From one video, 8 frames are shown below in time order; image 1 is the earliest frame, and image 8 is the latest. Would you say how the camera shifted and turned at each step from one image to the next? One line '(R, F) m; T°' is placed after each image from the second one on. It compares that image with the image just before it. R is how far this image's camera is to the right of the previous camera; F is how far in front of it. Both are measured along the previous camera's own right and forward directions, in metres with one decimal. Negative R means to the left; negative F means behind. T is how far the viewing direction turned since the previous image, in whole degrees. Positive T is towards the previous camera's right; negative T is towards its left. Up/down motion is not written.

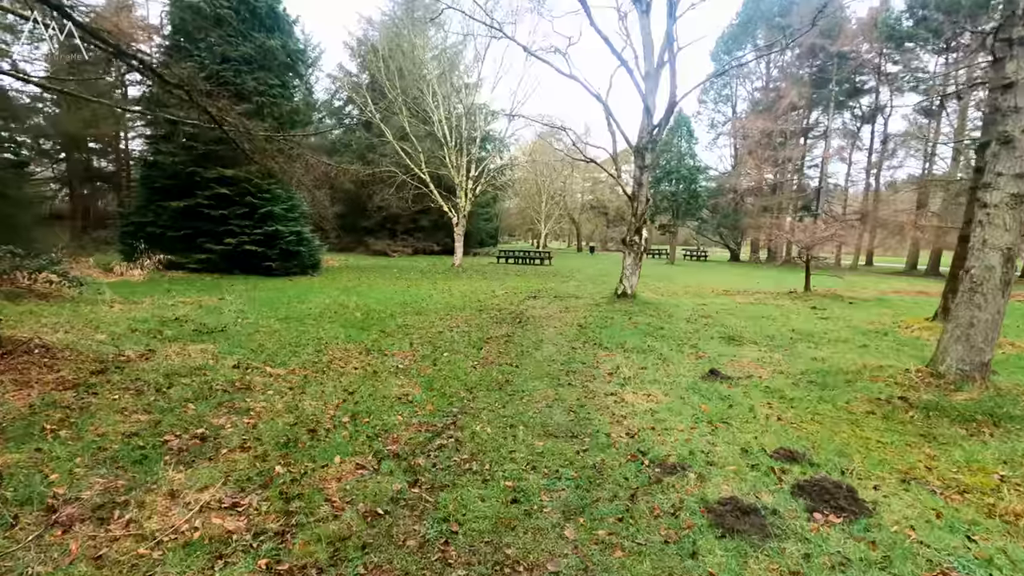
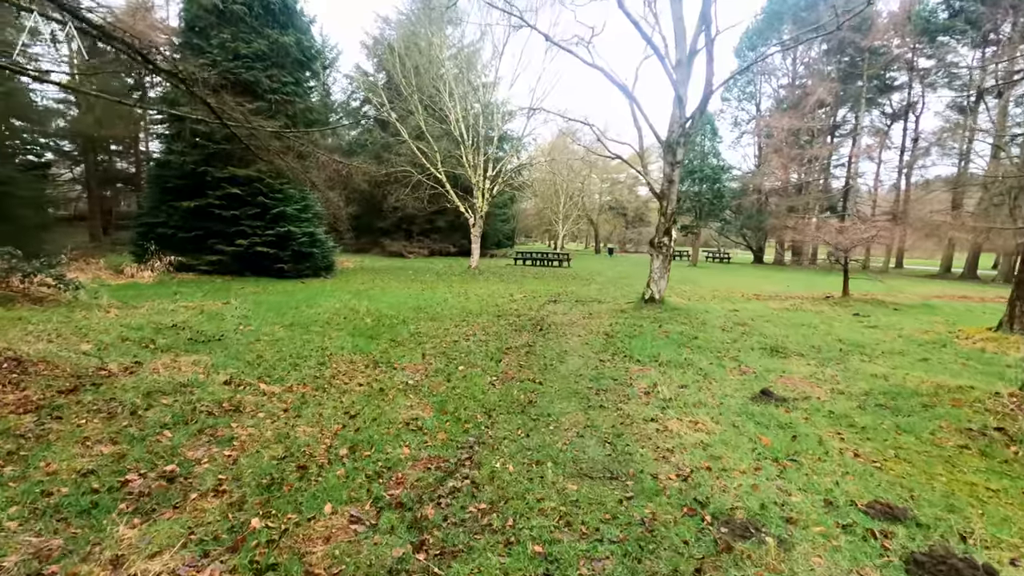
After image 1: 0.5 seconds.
(-0.1, +0.6) m; -2°
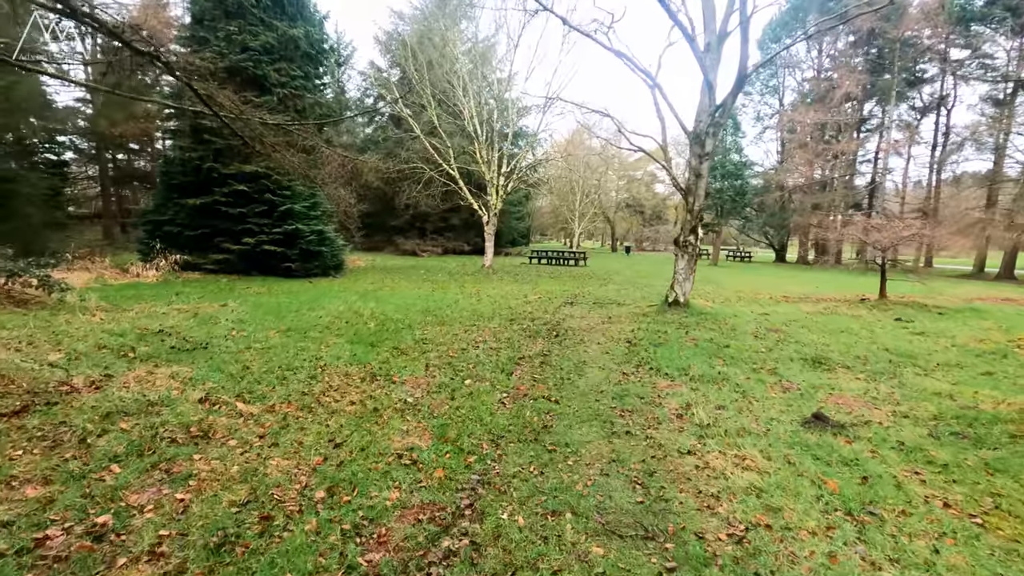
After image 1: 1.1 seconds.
(0.0, +0.6) m; -2°
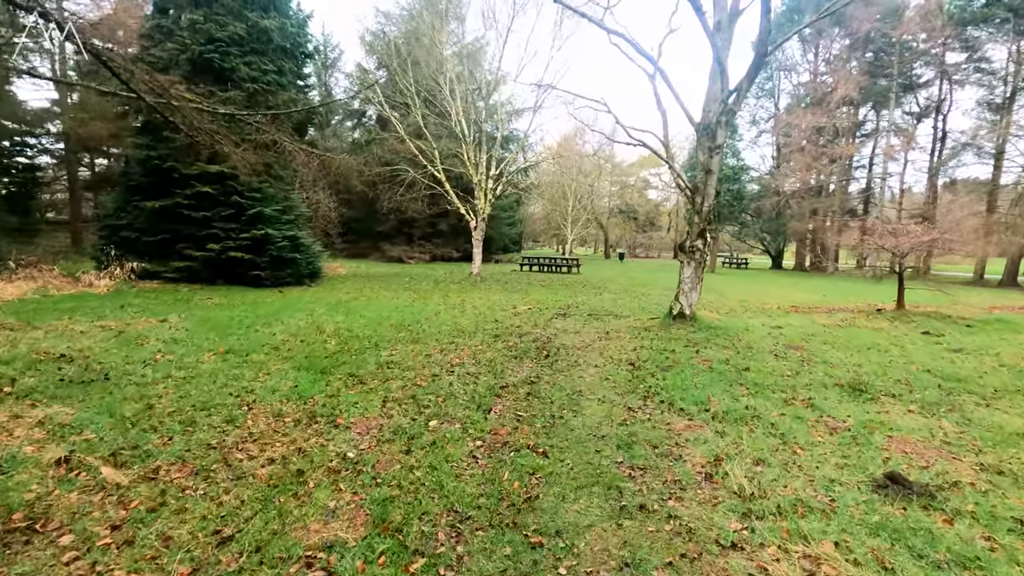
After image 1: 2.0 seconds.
(+0.1, +1.0) m; +1°
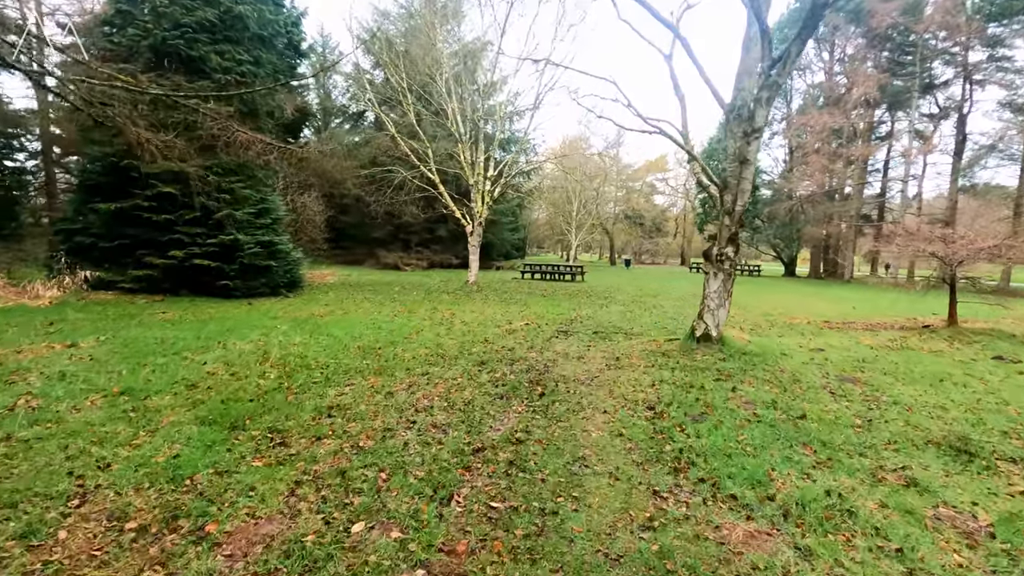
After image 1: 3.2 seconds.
(+0.2, +1.3) m; 0°
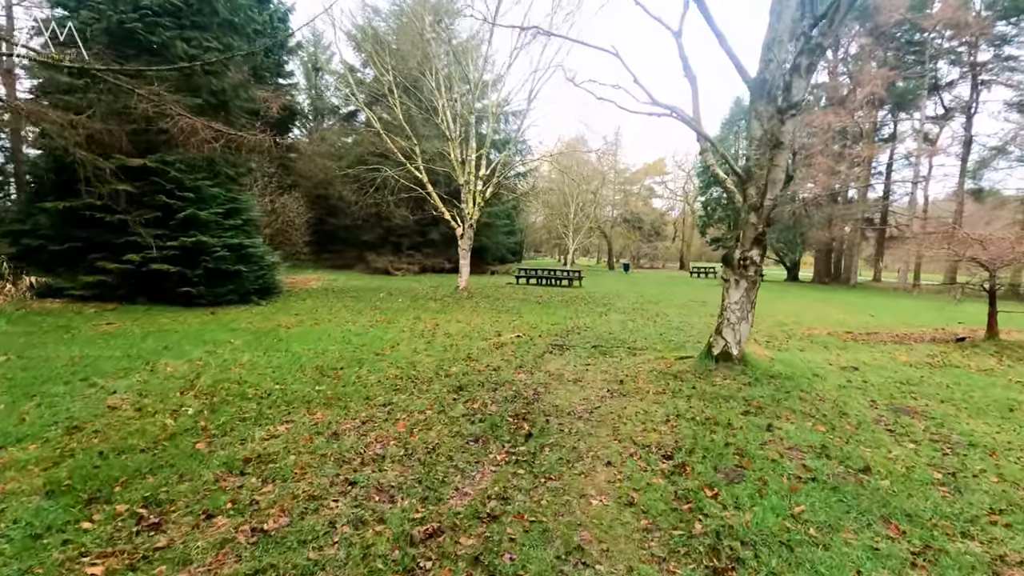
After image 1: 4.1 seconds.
(+0.1, +1.0) m; 0°
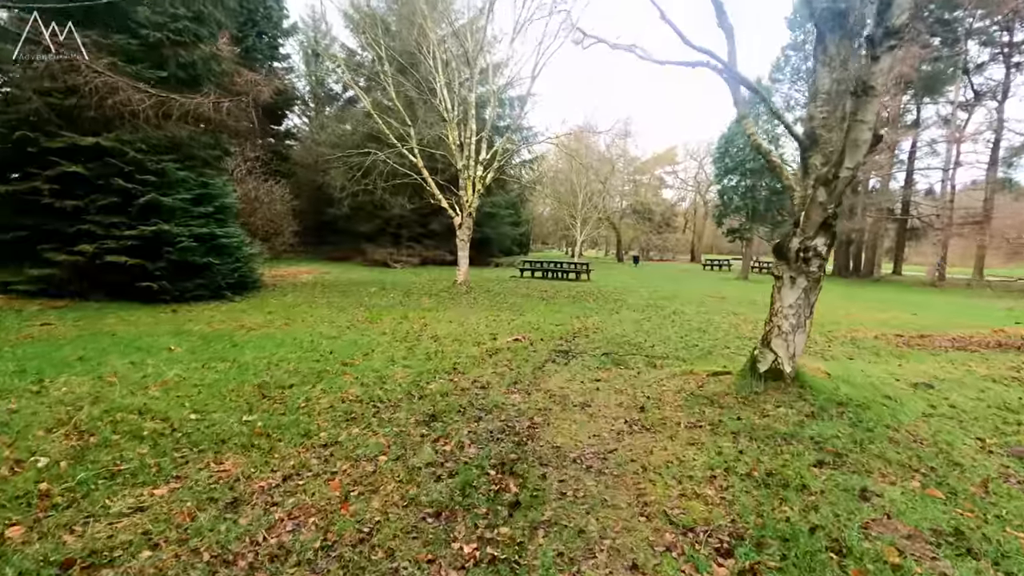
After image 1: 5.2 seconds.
(+0.1, +1.2) m; -1°
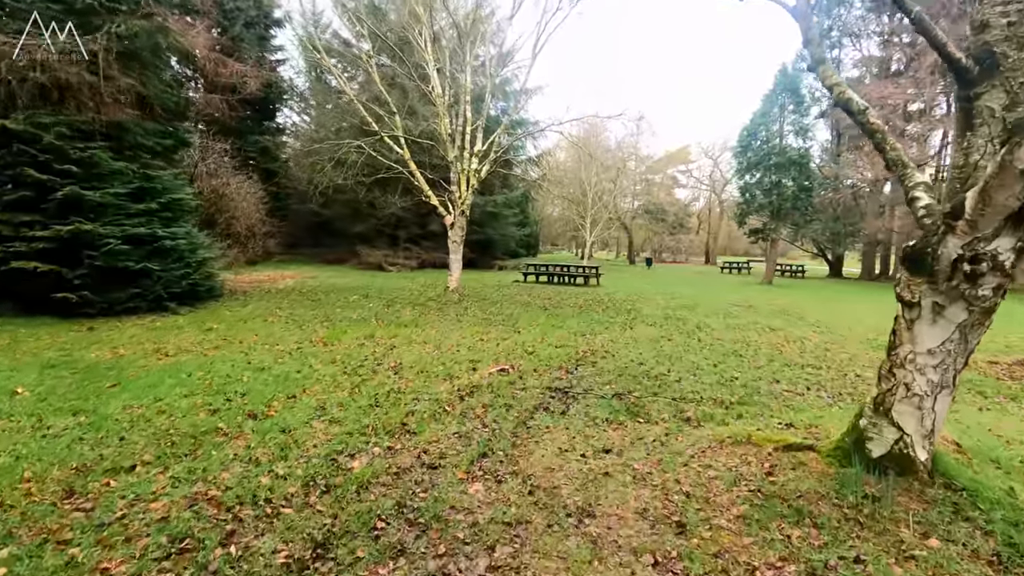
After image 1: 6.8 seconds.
(+0.3, +1.7) m; -1°
